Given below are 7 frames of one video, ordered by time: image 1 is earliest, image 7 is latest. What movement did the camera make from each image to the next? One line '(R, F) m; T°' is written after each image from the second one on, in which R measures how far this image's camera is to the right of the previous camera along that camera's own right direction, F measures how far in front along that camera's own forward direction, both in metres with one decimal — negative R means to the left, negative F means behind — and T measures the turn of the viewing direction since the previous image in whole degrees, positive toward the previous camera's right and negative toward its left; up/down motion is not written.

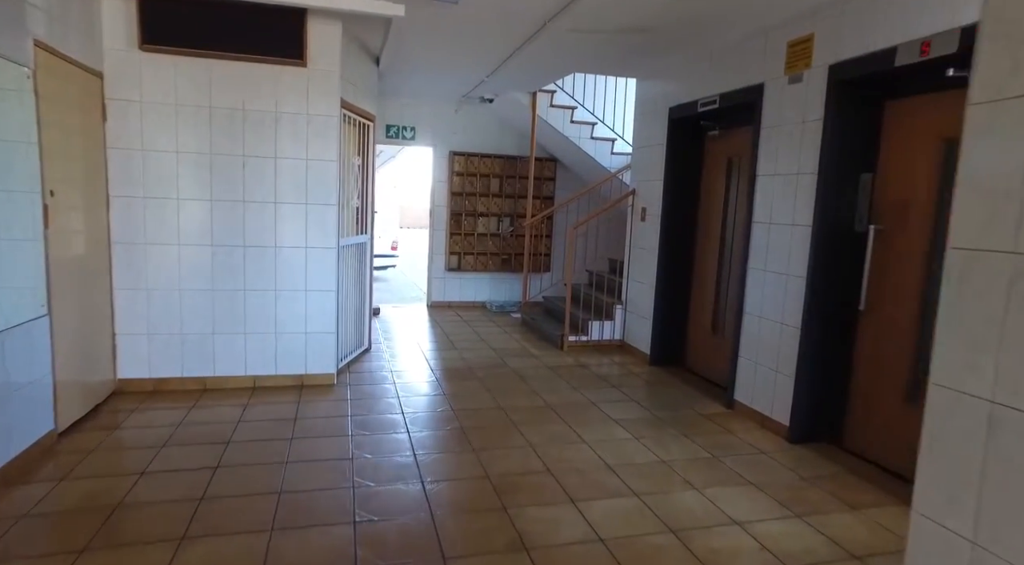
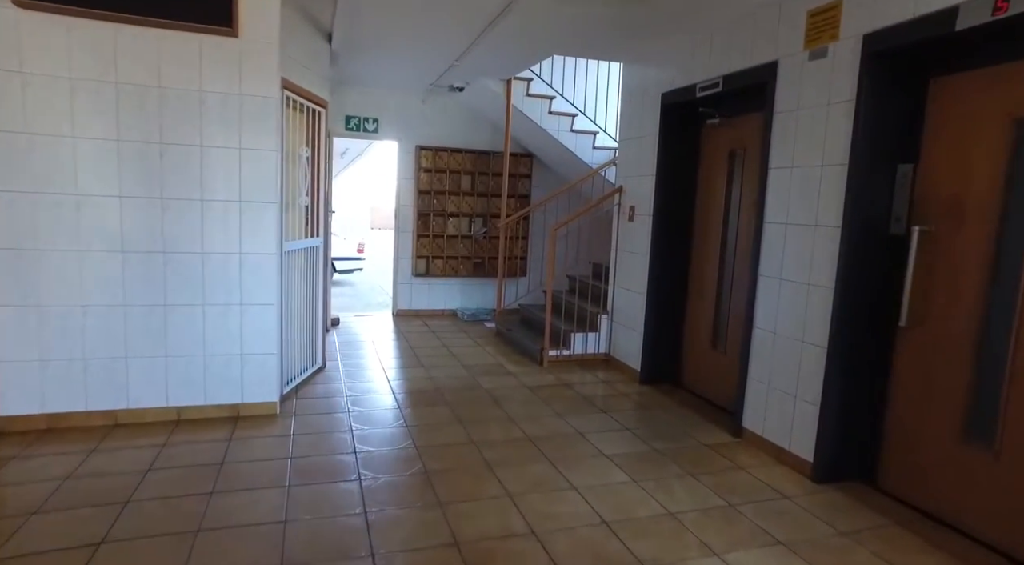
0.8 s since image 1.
(0.0, +0.6) m; +3°
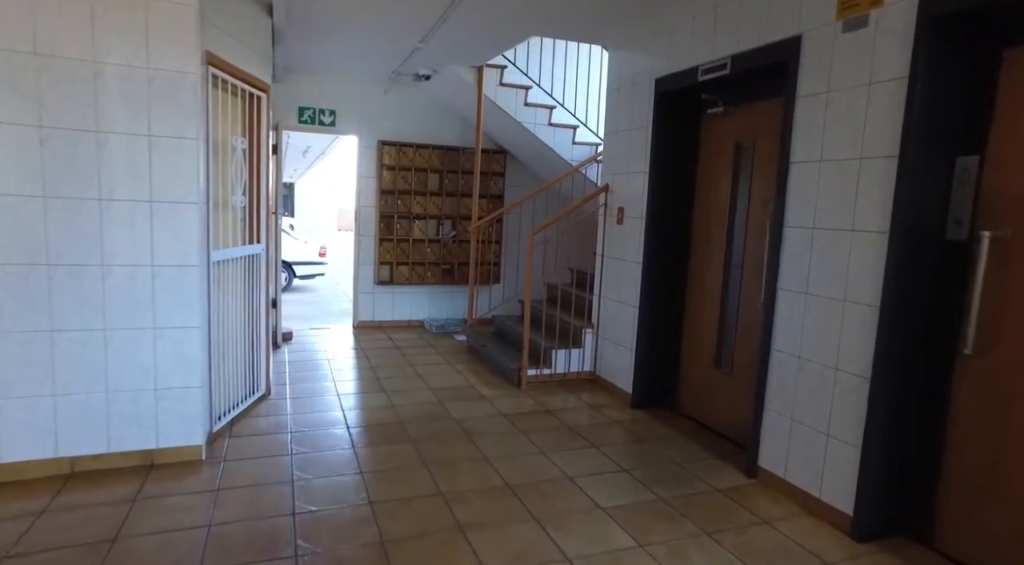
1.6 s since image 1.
(0.0, +0.5) m; +3°
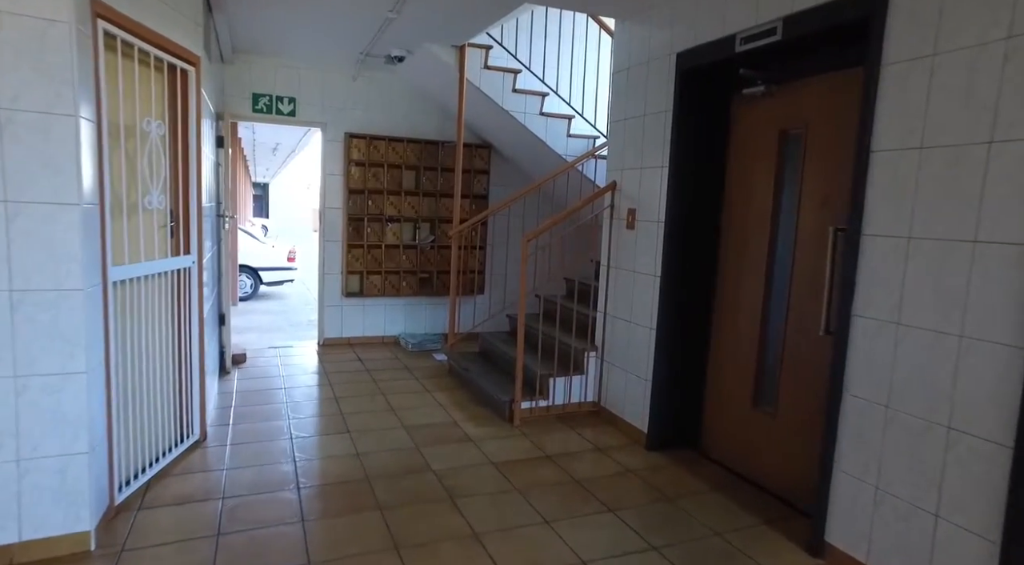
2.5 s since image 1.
(-0.1, +0.7) m; +2°
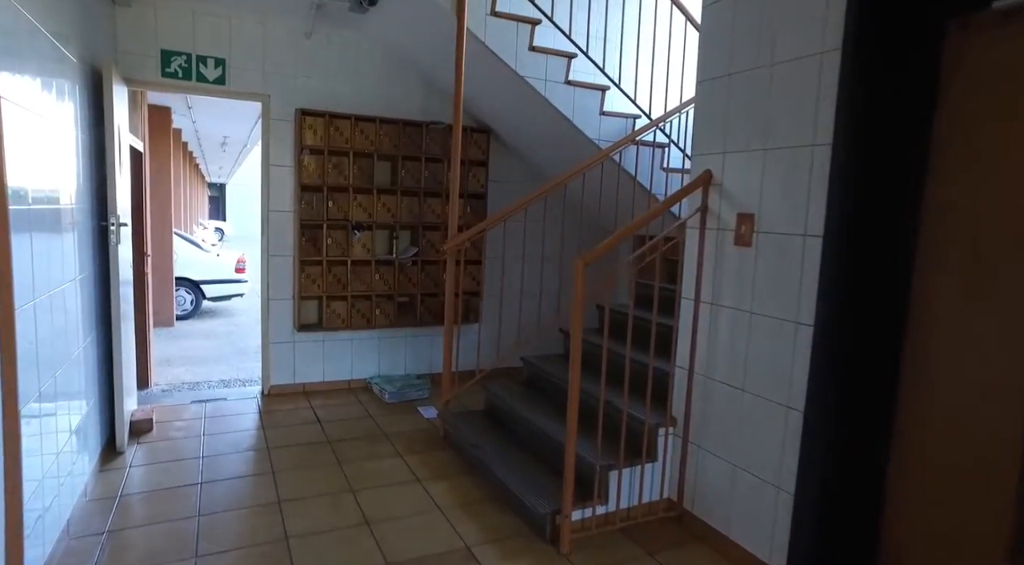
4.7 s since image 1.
(-0.3, +1.3) m; +3°
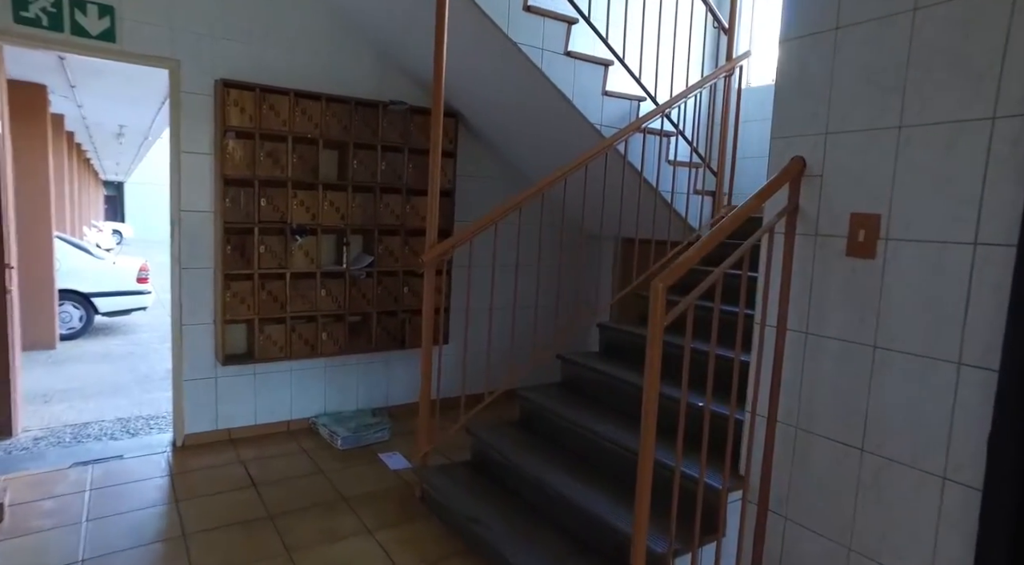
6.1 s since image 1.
(-0.3, +0.7) m; +7°
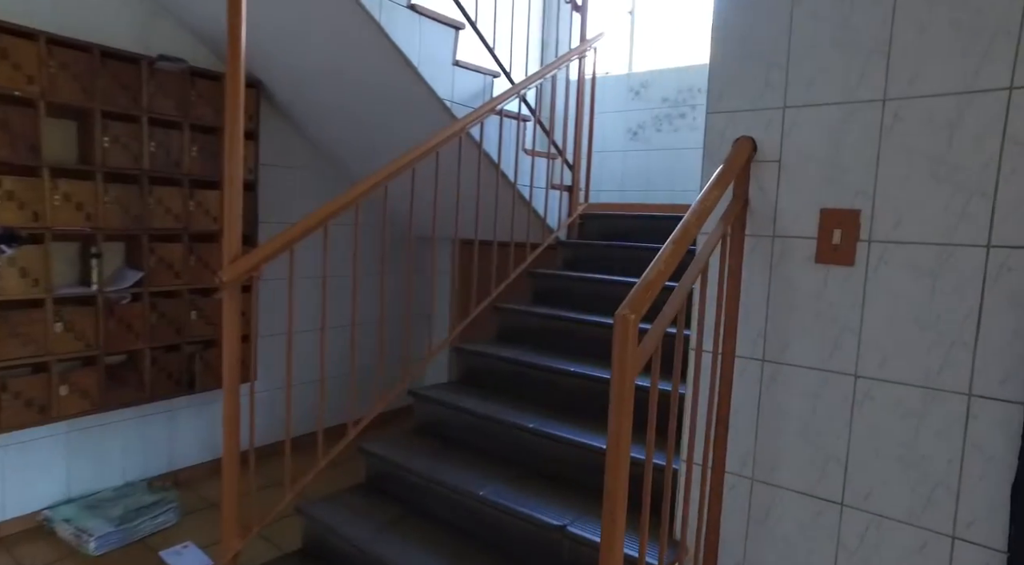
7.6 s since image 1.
(-0.1, +0.6) m; +18°
